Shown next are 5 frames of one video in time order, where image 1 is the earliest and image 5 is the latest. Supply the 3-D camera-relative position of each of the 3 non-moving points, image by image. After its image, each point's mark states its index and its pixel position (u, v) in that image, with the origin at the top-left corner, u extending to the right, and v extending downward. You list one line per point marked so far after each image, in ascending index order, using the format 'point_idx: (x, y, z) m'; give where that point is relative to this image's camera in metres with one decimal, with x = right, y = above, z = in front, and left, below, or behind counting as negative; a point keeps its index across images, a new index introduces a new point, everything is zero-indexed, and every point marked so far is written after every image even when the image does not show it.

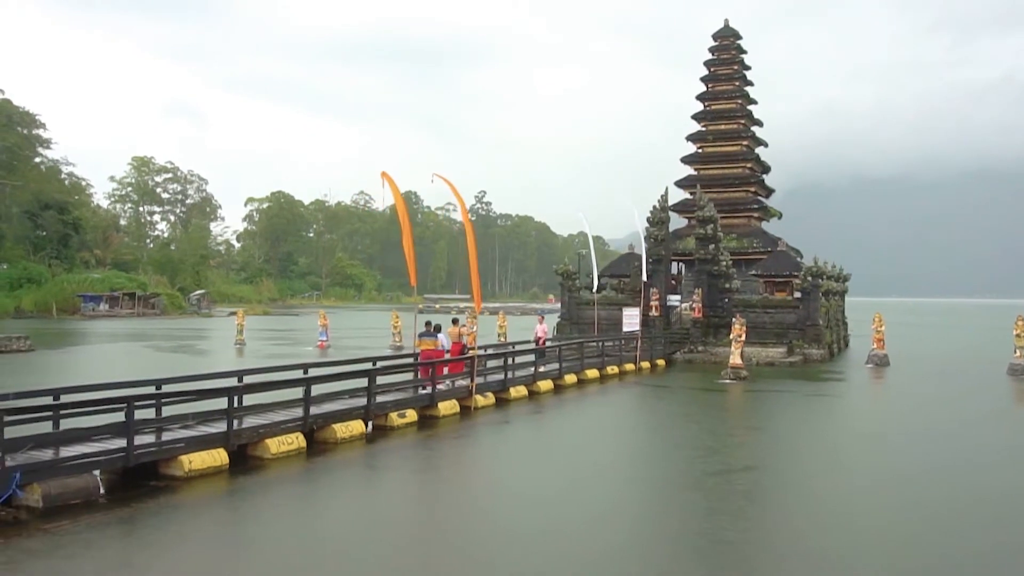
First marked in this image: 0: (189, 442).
0: (-3.4, -1.7, +8.9) m
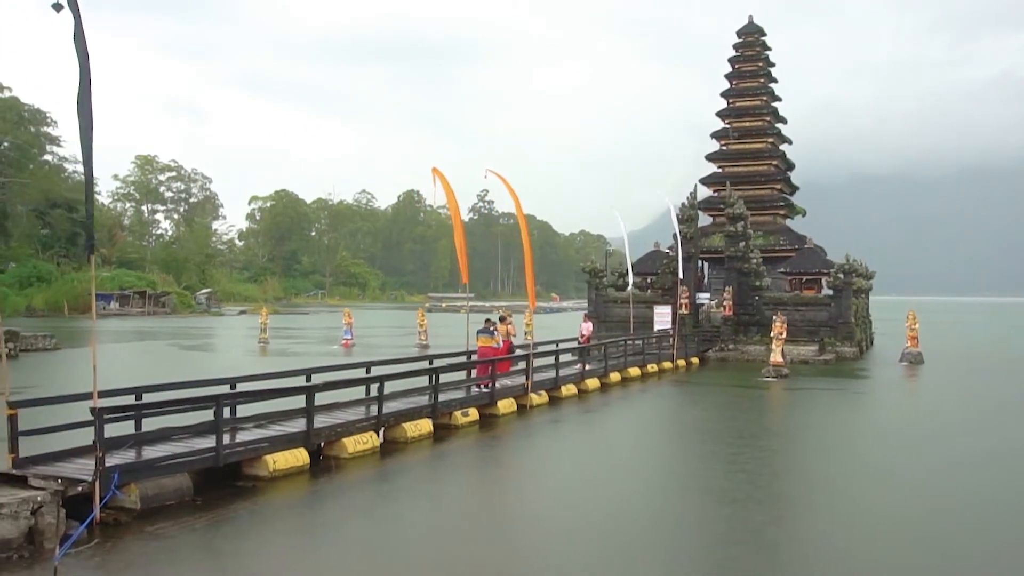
0: (-2.5, -1.6, +8.7) m
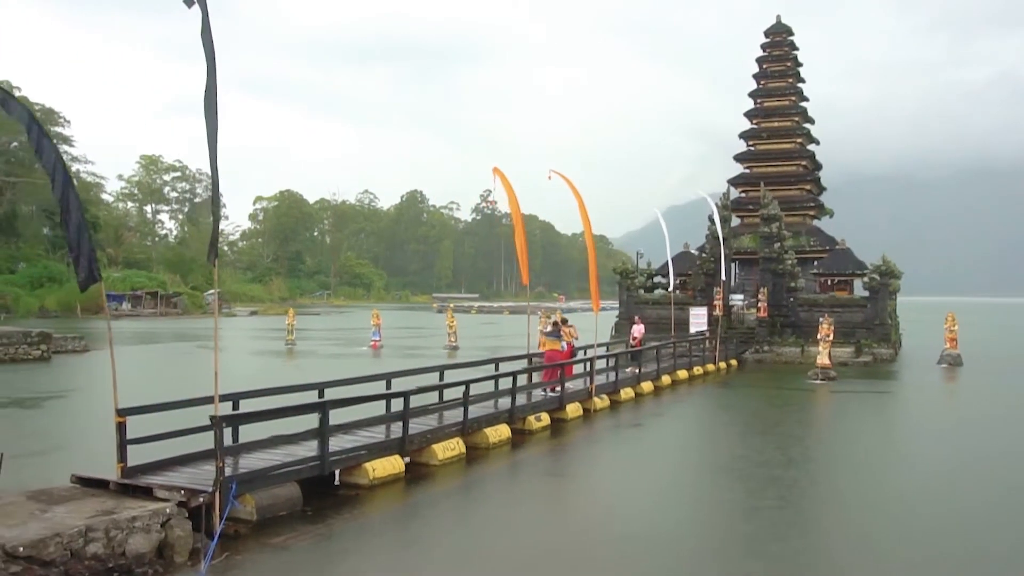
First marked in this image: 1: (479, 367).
0: (-1.4, -1.6, +8.5) m
1: (-0.6, -1.3, +13.5) m
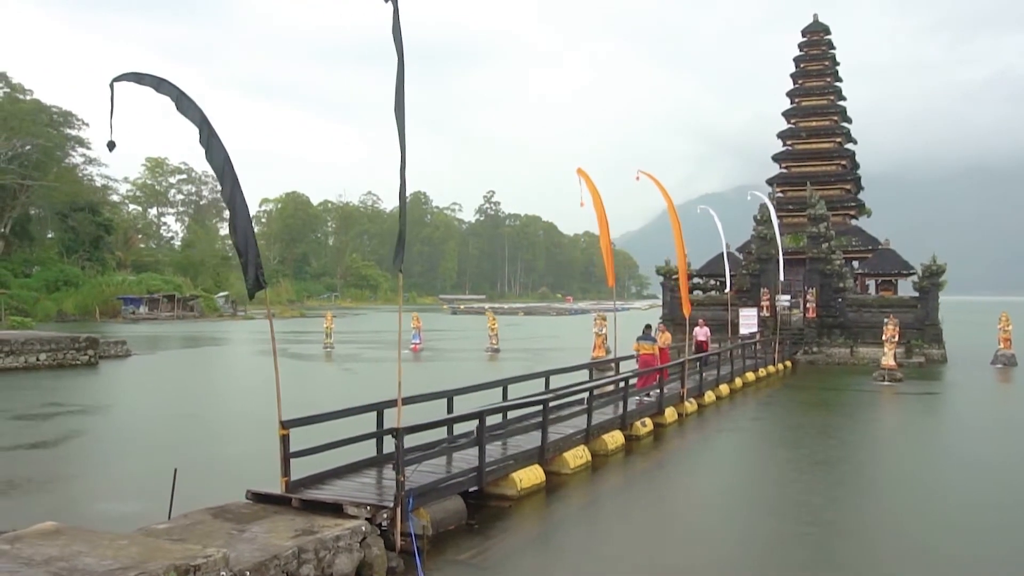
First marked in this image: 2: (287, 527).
0: (0.0, -1.7, +8.2) m
1: (+0.8, -1.3, +13.3) m
2: (-1.5, -1.6, +5.6) m
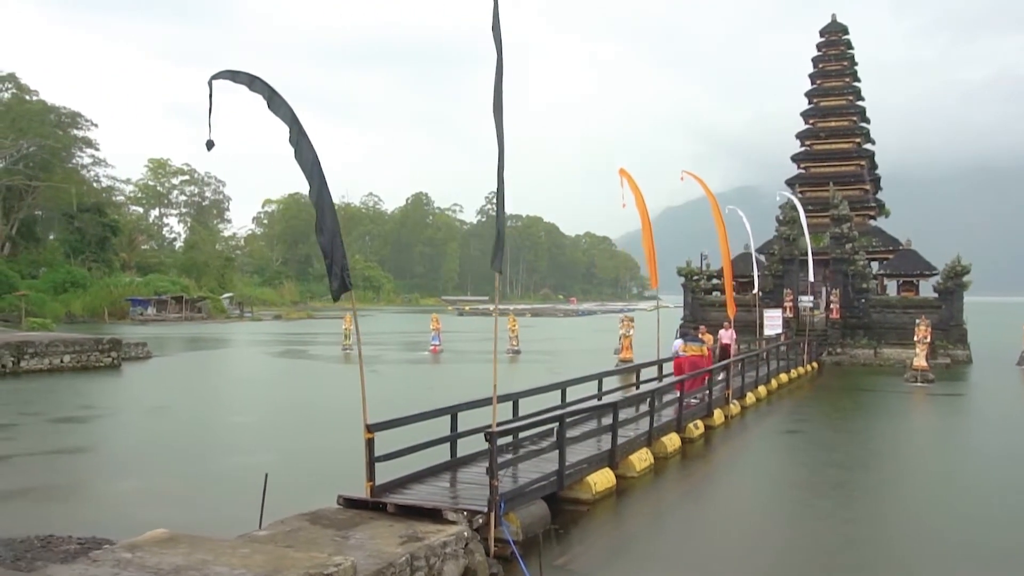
0: (+0.7, -1.7, +8.1) m
1: (+1.5, -1.3, +13.1) m
2: (-0.8, -1.6, +5.5) m
